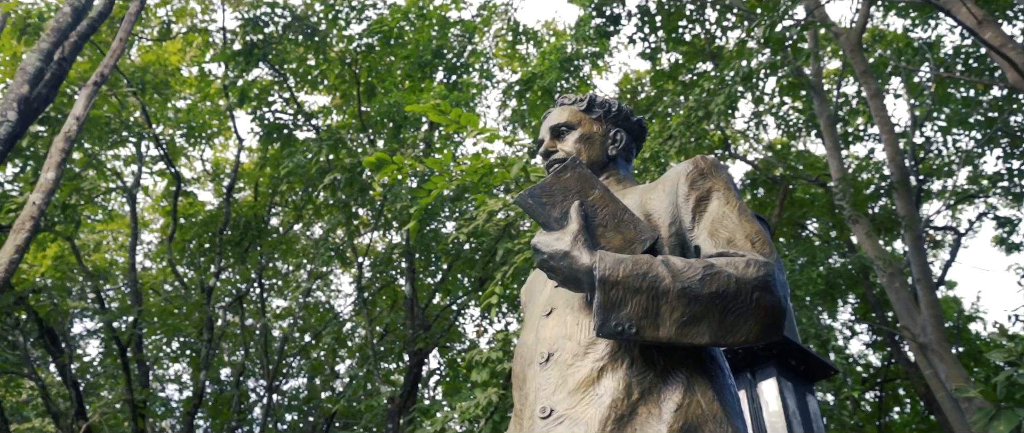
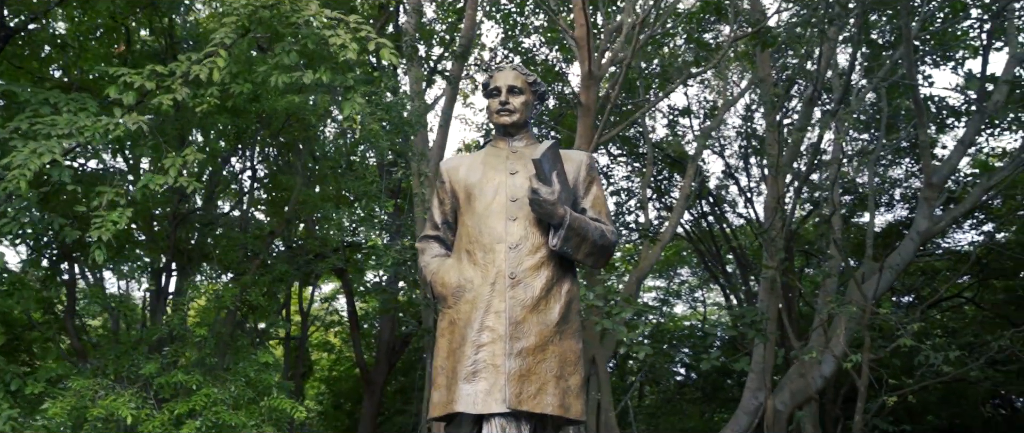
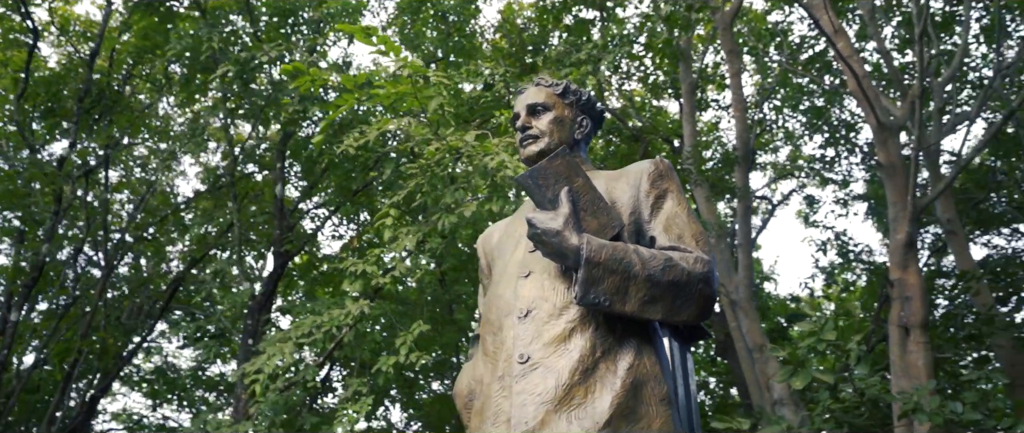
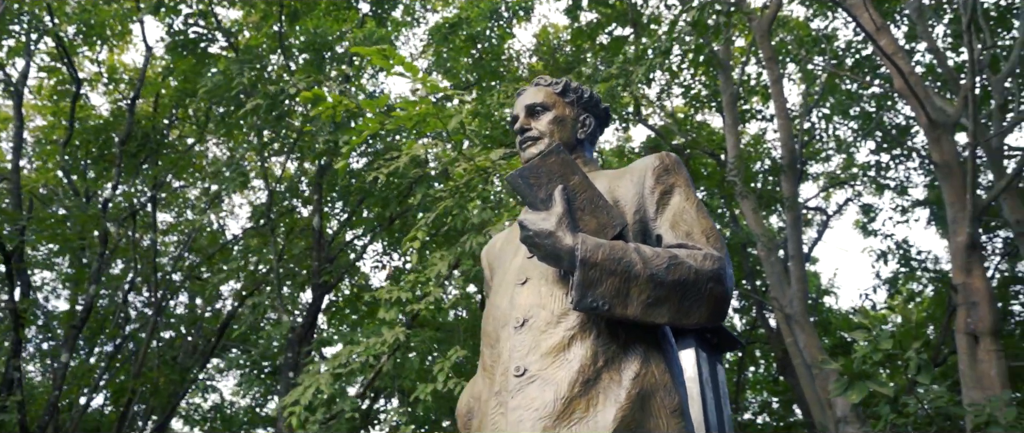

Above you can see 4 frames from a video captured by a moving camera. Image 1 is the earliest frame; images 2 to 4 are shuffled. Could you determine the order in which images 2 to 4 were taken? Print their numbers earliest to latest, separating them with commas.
4, 3, 2
